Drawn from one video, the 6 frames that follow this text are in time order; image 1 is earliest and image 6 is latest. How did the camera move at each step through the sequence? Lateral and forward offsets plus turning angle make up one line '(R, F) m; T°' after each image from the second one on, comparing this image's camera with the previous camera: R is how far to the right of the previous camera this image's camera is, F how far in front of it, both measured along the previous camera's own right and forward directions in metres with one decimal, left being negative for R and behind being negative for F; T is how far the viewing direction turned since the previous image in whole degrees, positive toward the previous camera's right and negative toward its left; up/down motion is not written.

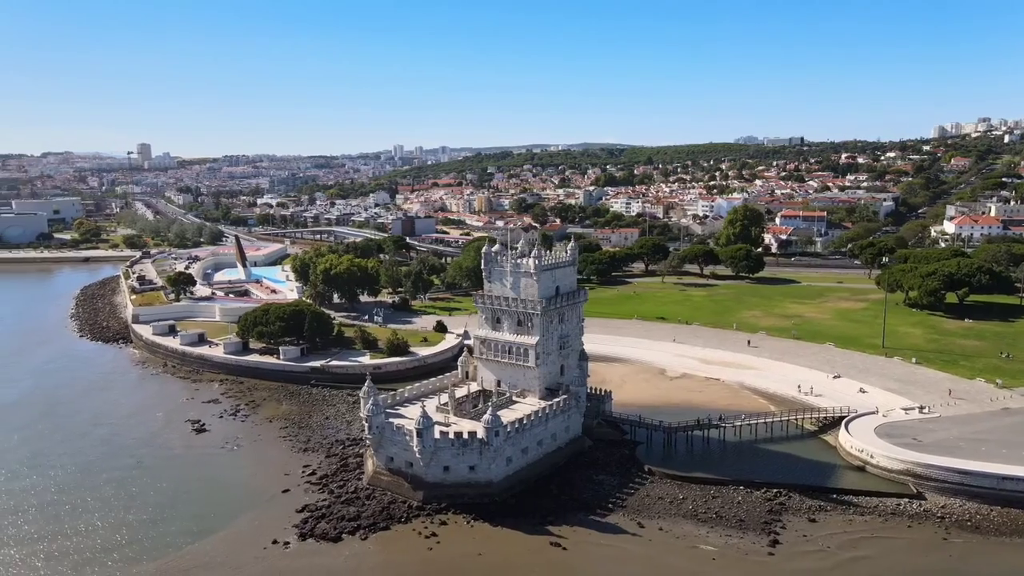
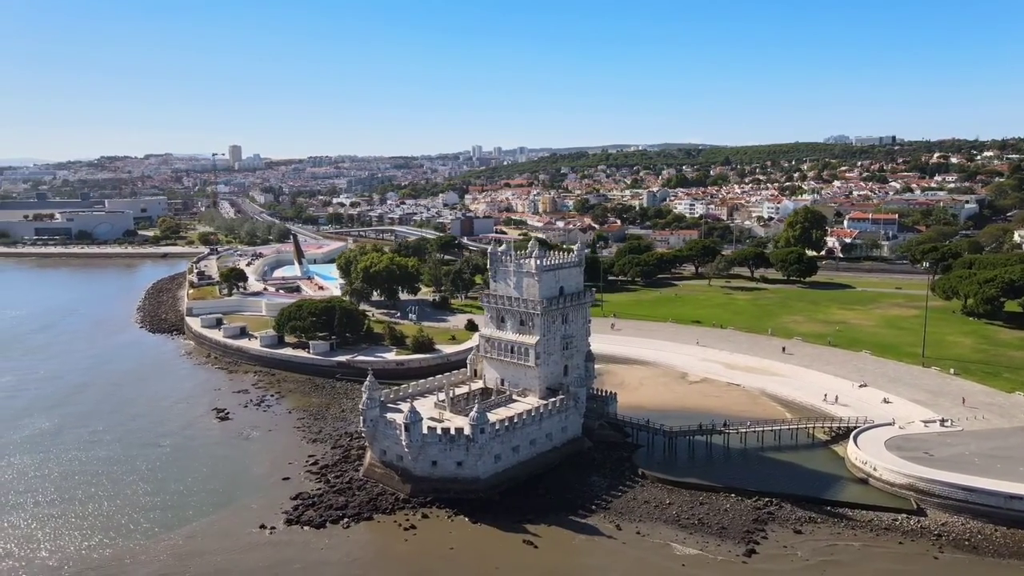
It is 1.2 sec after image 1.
(+3.4, -0.1) m; -6°
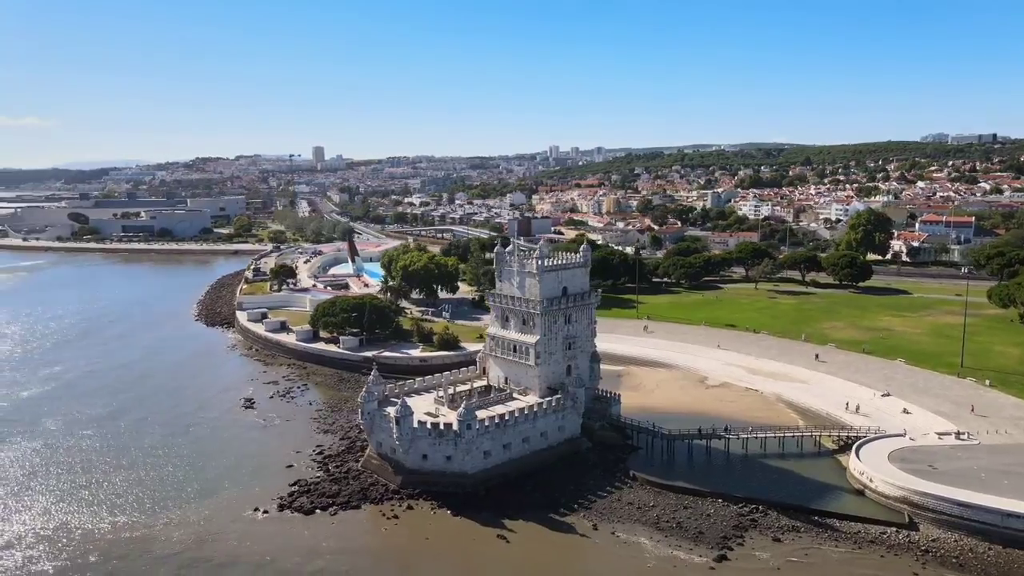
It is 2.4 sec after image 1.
(+3.4, -0.3) m; -6°
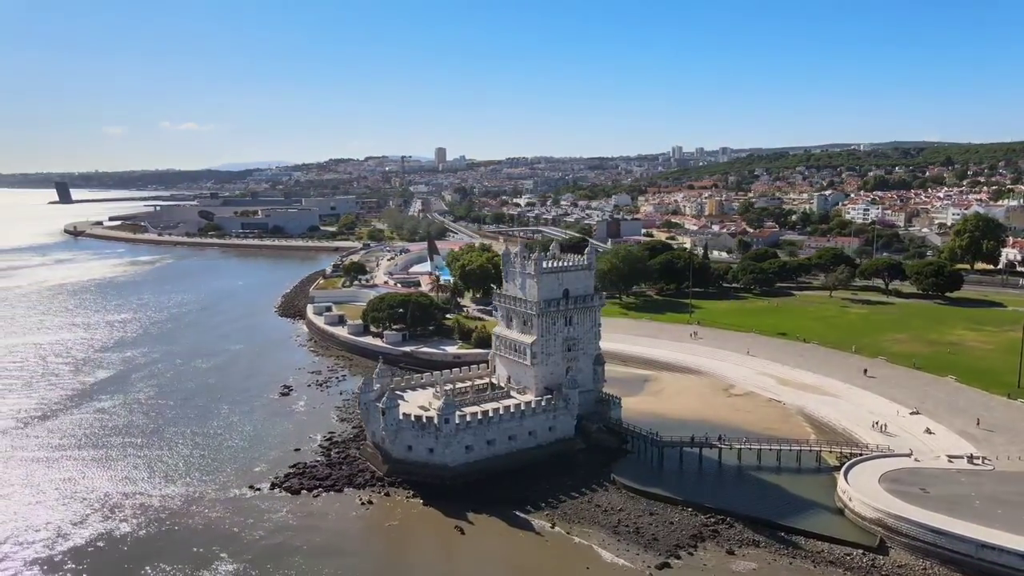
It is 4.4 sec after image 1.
(+5.5, -0.3) m; -9°
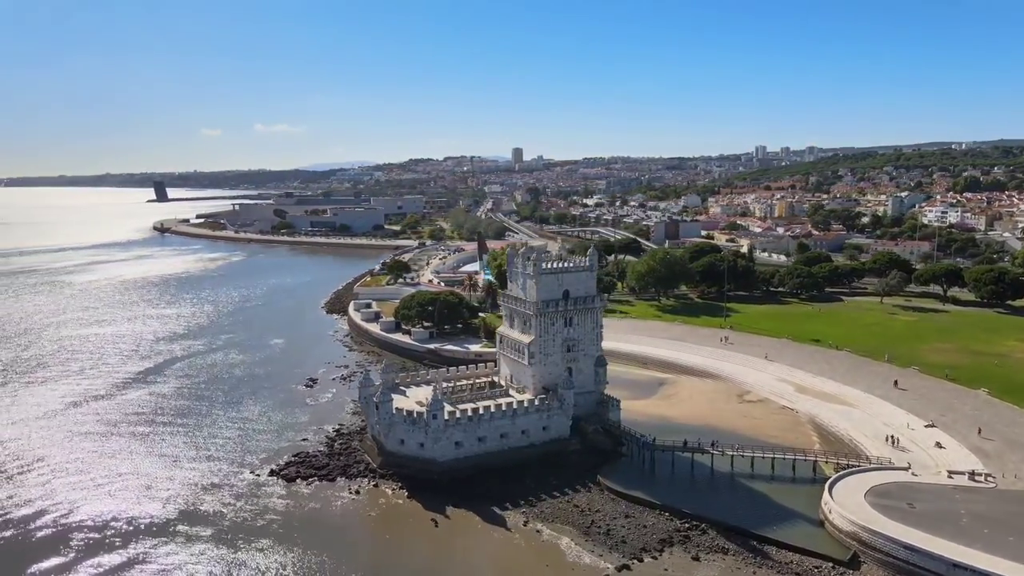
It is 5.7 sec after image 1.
(+3.6, -0.3) m; -6°
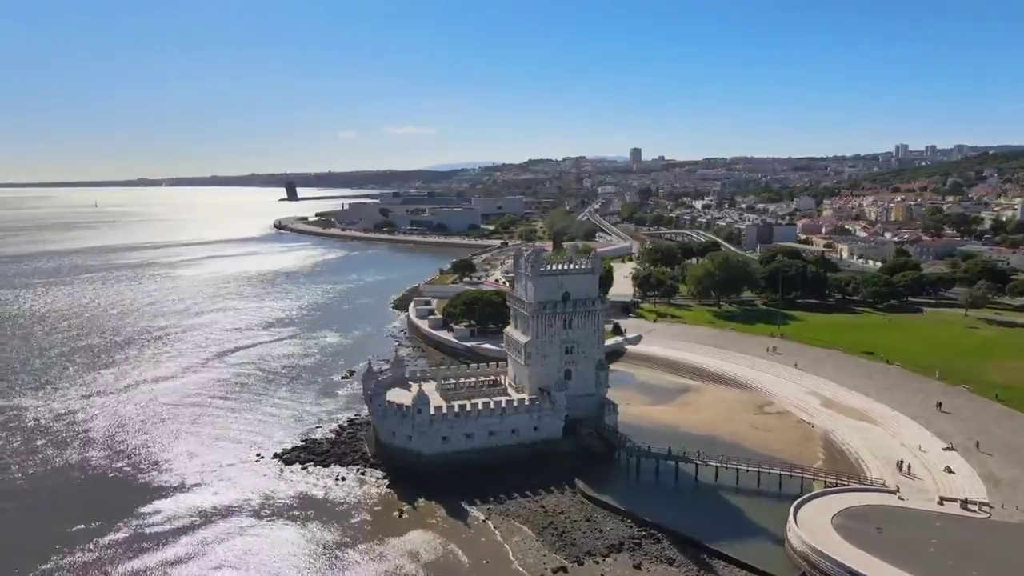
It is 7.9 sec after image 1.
(+5.6, -0.1) m; -9°
